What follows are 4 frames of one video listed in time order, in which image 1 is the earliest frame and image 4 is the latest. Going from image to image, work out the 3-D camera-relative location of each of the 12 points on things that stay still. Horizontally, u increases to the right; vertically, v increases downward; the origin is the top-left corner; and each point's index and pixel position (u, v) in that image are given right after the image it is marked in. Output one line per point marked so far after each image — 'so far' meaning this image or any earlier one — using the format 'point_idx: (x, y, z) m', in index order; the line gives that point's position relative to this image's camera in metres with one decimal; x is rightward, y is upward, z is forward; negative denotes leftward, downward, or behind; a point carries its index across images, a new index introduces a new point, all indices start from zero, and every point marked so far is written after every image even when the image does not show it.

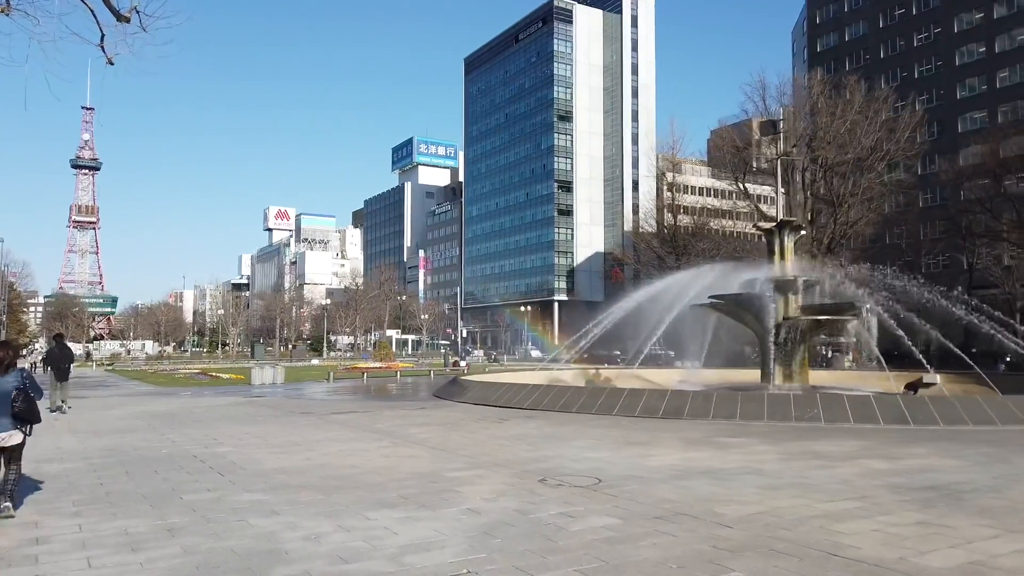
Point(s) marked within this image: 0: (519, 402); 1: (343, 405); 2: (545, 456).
0: (+0.1, -2.0, +13.2) m
1: (-3.3, -2.3, +14.6) m
2: (+0.4, -1.7, +7.6) m
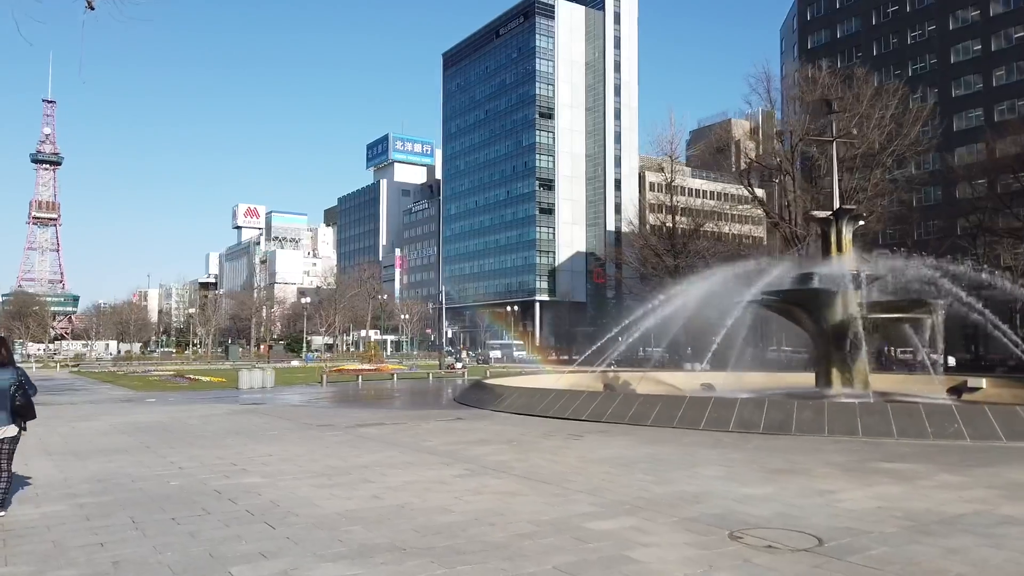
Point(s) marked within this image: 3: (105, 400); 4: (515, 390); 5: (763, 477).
0: (+0.9, -1.8, +11.4) m
1: (-2.5, -2.1, +12.6) m
2: (+1.4, -1.6, +5.8) m
3: (-10.0, -2.8, +18.7) m
4: (+0.1, -1.8, +13.1) m
5: (+2.1, -1.6, +6.4) m
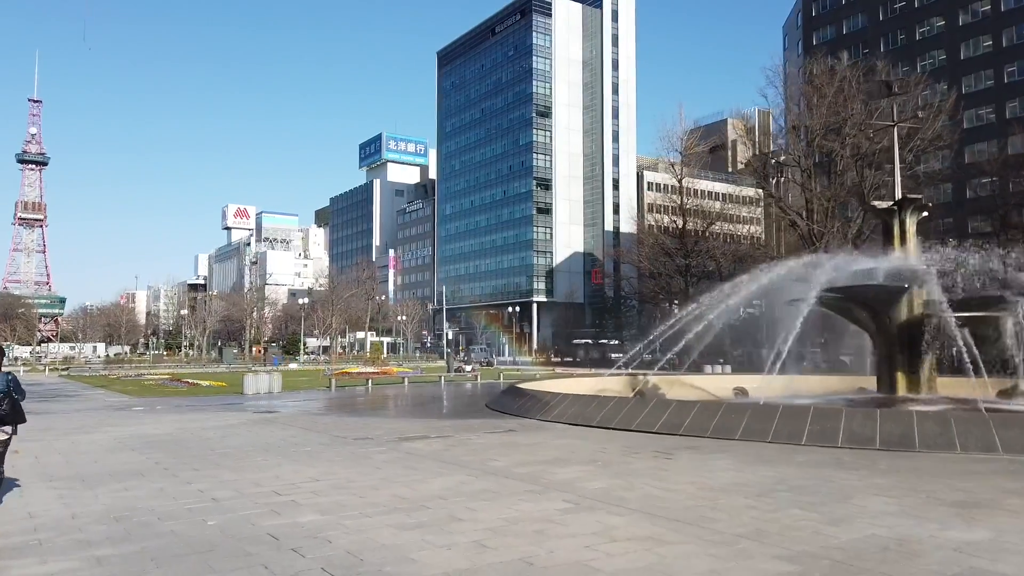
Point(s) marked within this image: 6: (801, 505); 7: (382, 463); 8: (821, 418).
0: (+1.7, -1.8, +10.1) m
1: (-1.8, -2.1, +11.3) m
2: (+2.2, -1.5, +4.5) m
3: (-9.3, -2.7, +17.2) m
4: (+0.8, -1.7, +11.8) m
5: (+3.0, -1.5, +5.1) m
6: (+2.1, -1.6, +5.5) m
7: (-1.3, -1.8, +7.7) m
8: (+3.5, -1.5, +8.6) m
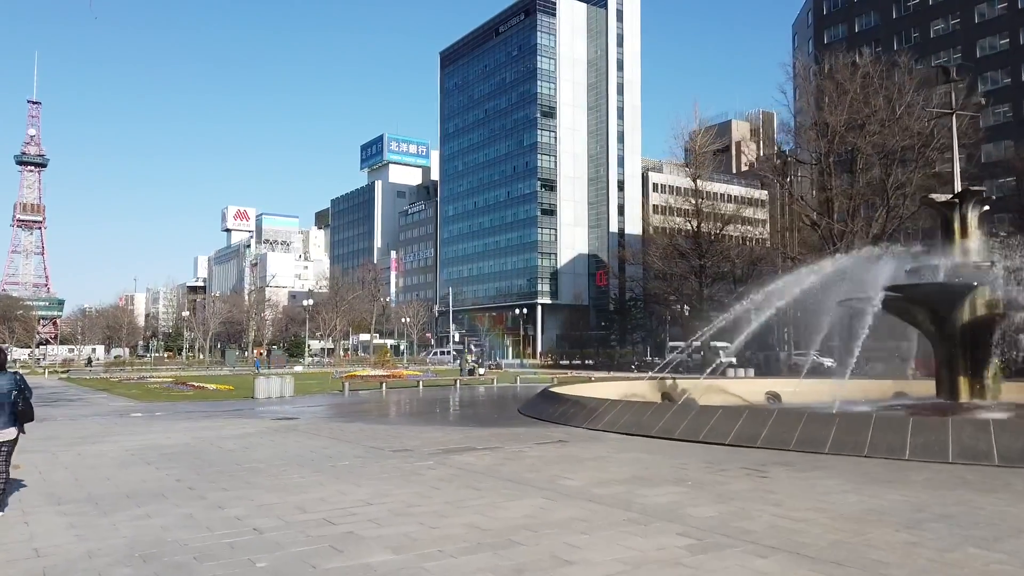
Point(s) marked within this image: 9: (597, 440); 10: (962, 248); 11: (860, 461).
0: (+2.4, -1.7, +9.1) m
1: (-1.1, -2.0, +10.3) m
2: (+2.9, -1.4, +3.6) m
3: (-8.7, -2.7, +16.2) m
4: (+1.5, -1.7, +10.9) m
5: (+3.6, -1.5, +4.2) m
6: (+2.7, -1.5, +4.5) m
7: (-0.7, -1.7, +6.7) m
8: (+4.1, -1.4, +7.6) m
9: (+1.1, -1.9, +9.3) m
10: (+8.1, +0.7, +13.6) m
11: (+3.4, -1.7, +7.4) m
